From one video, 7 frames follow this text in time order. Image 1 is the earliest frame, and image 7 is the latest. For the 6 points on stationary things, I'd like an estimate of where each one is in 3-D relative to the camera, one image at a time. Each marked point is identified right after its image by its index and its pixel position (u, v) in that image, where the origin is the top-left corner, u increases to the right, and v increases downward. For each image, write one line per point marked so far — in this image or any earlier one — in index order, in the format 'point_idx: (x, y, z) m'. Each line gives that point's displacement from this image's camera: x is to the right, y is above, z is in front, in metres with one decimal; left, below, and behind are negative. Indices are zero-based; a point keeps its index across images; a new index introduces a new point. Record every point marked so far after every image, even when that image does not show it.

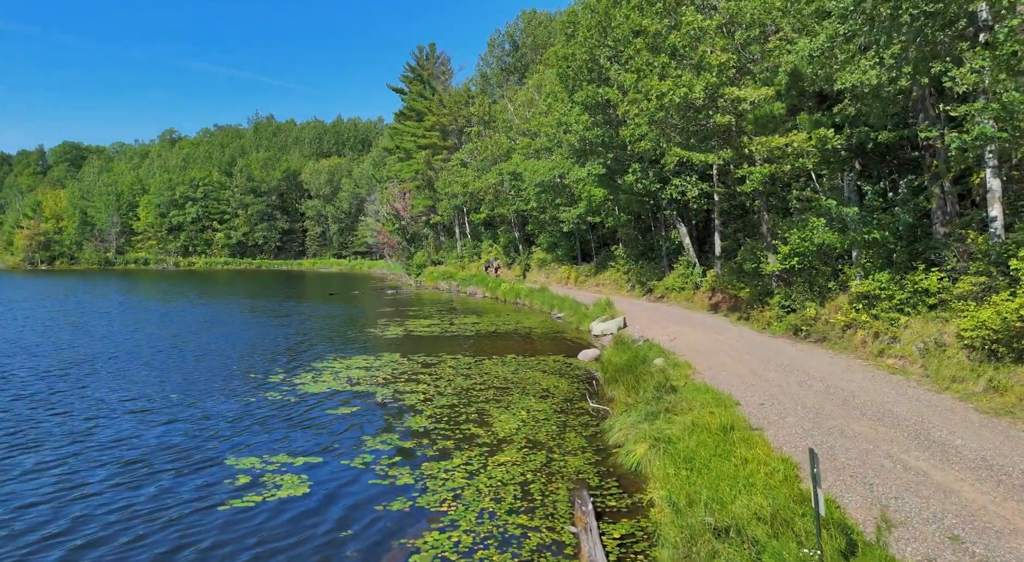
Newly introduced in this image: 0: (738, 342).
0: (+7.0, -1.9, +19.9) m
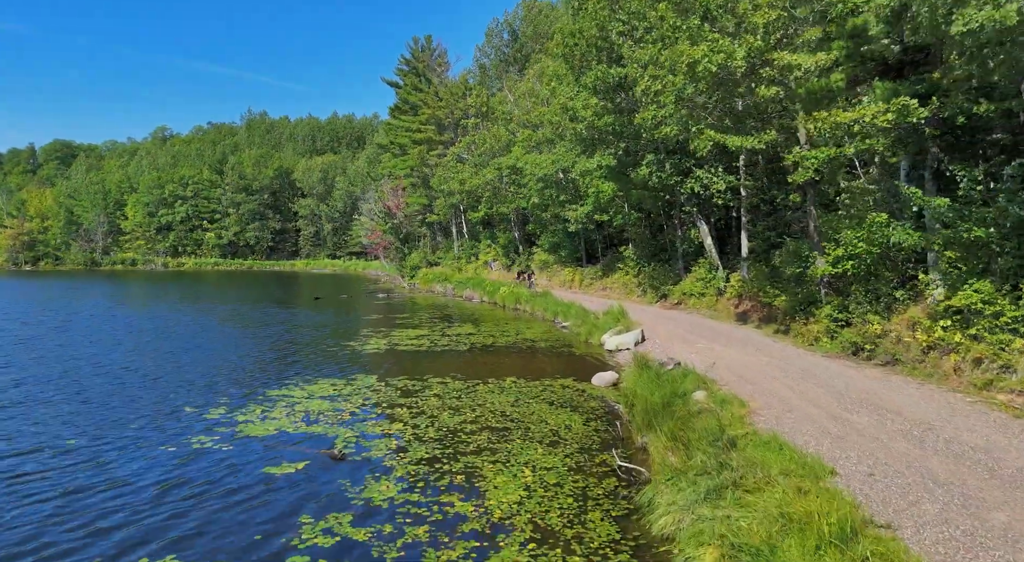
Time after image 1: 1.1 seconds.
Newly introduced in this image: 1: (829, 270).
0: (+7.0, -2.1, +16.3) m
1: (+8.9, +0.3, +18.2) m
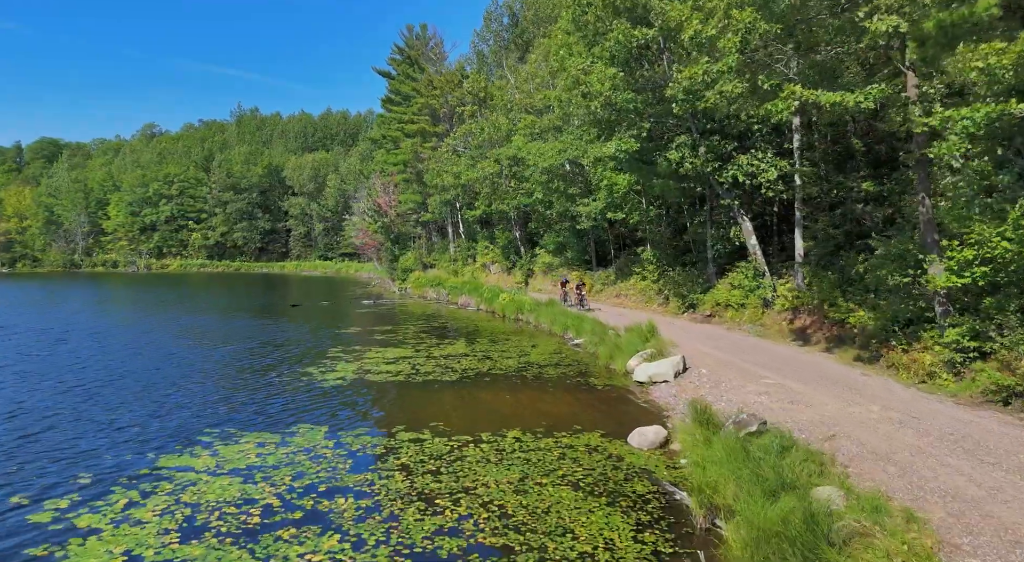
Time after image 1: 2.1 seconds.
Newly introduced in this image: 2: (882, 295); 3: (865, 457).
0: (+7.0, -2.4, +11.1) m
1: (+9.0, 0.0, +13.0) m
2: (+9.8, -0.4, +17.0) m
3: (+5.1, -2.5, +9.3) m
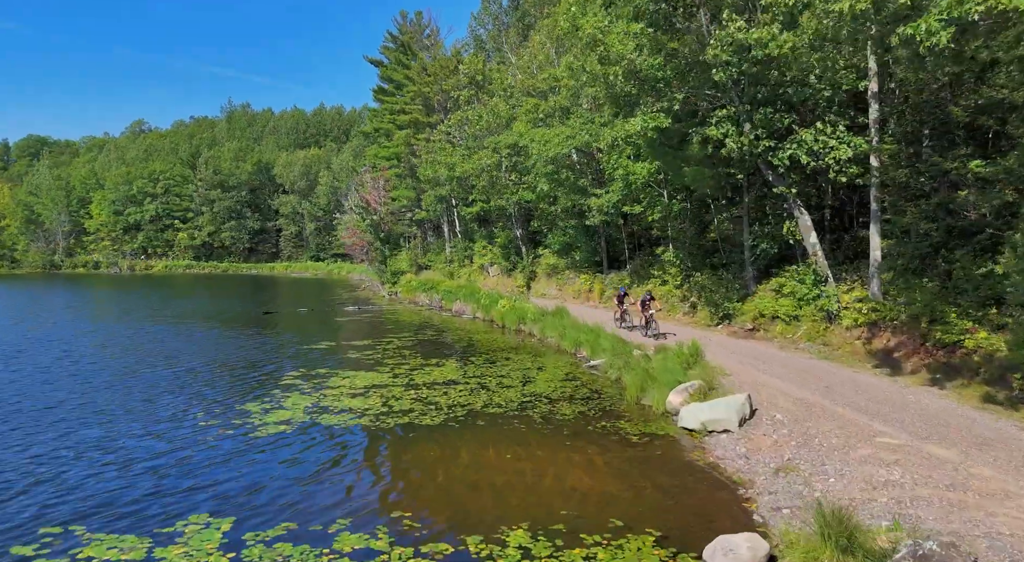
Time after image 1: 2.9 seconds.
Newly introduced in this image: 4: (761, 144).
0: (+7.1, -2.6, +6.4) m
1: (+9.0, -0.2, +8.3) m
2: (+9.8, -0.6, +12.3) m
3: (+5.2, -2.8, +4.7) m
4: (+7.3, +4.0, +18.8) m
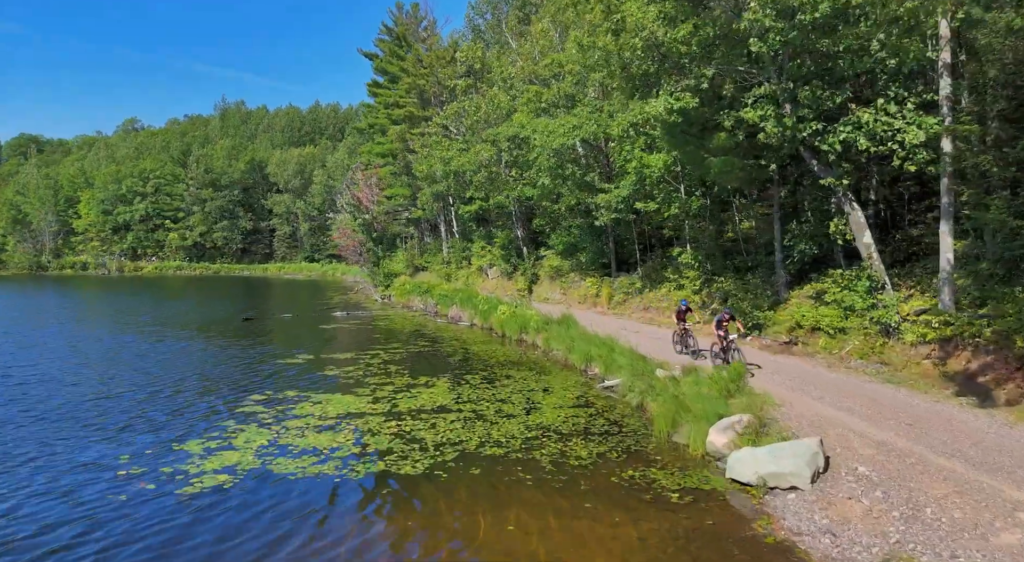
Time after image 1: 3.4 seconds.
0: (+7.1, -2.8, +3.5) m
1: (+9.1, -0.4, +5.4) m
2: (+9.9, -0.8, +9.4) m
3: (+5.2, -2.9, +1.8) m
4: (+7.3, +3.8, +15.9) m
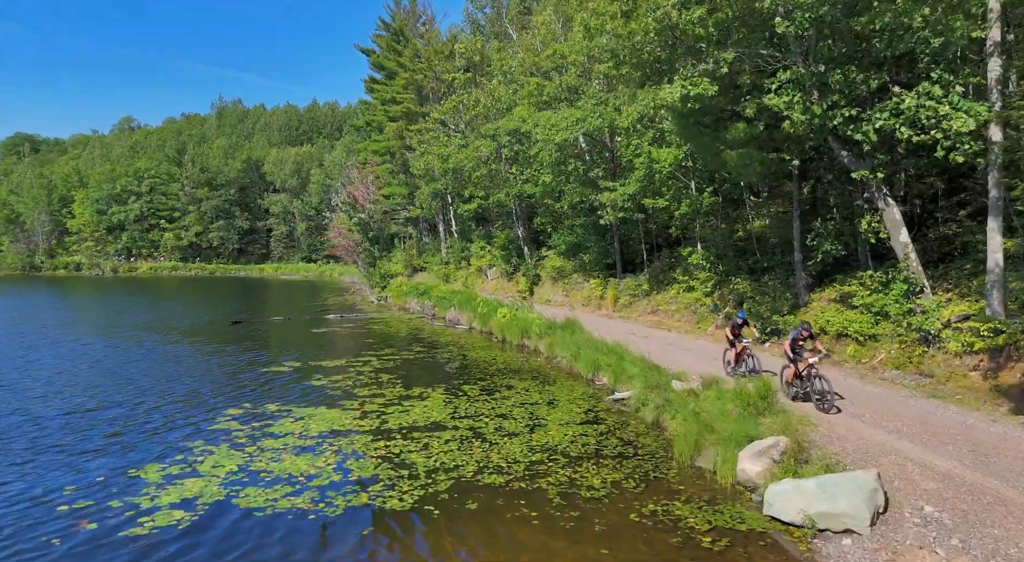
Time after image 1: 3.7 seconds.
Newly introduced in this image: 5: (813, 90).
0: (+7.2, -2.8, +2.0) m
1: (+9.1, -0.5, +3.9) m
2: (+9.9, -0.8, +7.9) m
3: (+5.3, -3.0, +0.3) m
4: (+7.3, +3.7, +14.4) m
5: (+7.1, +4.5, +15.2) m
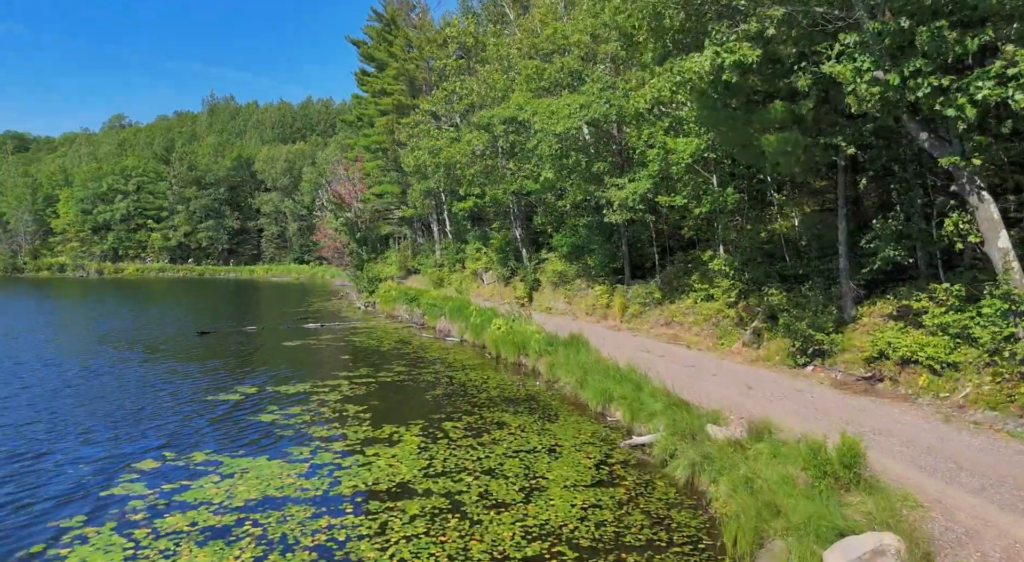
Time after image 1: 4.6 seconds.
0: (+7.0, -3.1, -1.2) m
1: (+8.9, -0.8, +0.7) m
2: (+9.7, -1.1, +4.7) m
3: (+5.1, -3.3, -3.0) m
4: (+7.2, +3.4, +11.1) m
5: (+7.0, +4.2, +11.9) m
